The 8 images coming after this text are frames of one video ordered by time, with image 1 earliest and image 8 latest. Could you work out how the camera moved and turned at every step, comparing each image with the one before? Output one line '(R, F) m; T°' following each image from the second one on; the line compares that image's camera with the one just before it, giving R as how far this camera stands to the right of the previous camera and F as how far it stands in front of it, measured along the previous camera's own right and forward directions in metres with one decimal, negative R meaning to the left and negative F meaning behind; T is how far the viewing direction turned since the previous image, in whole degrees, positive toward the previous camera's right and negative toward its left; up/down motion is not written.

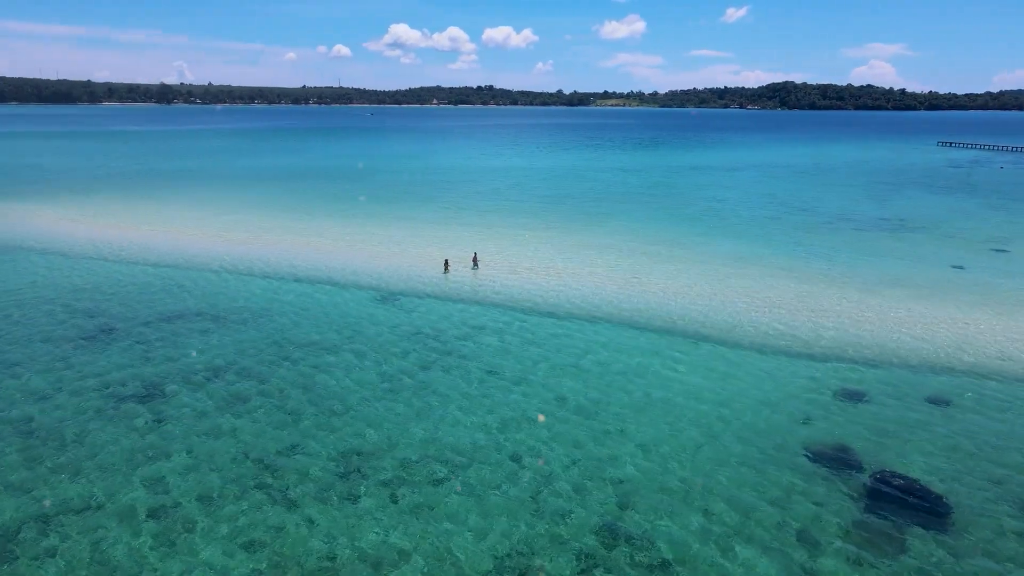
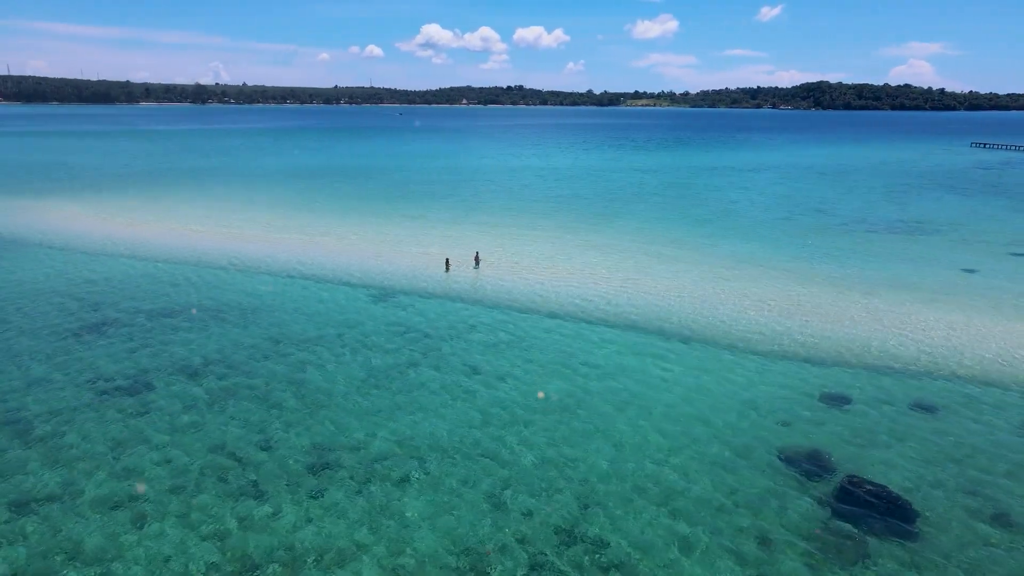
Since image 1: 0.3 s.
(-1.1, +1.4) m; -2°
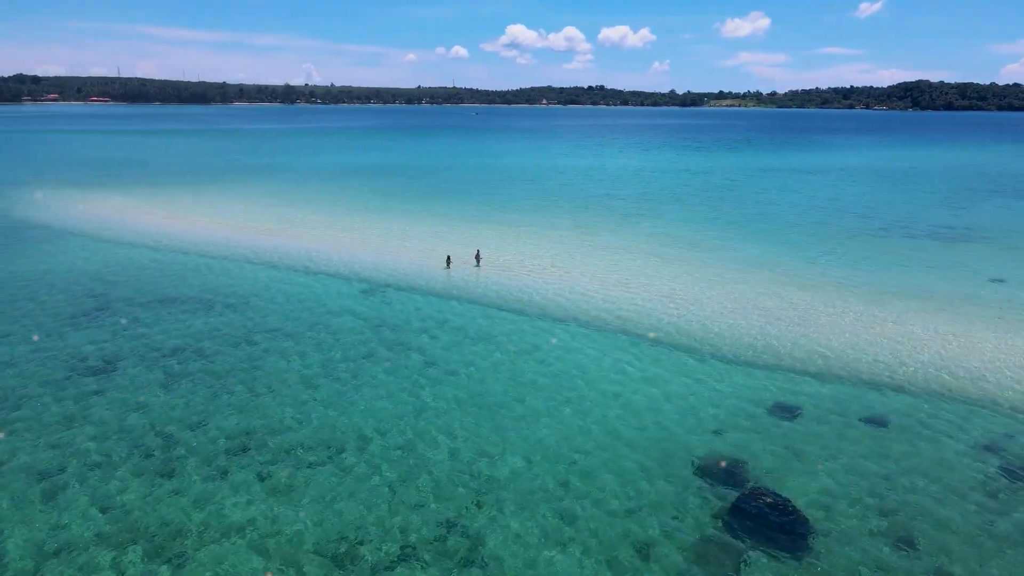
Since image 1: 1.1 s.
(+2.4, -0.1) m; -6°
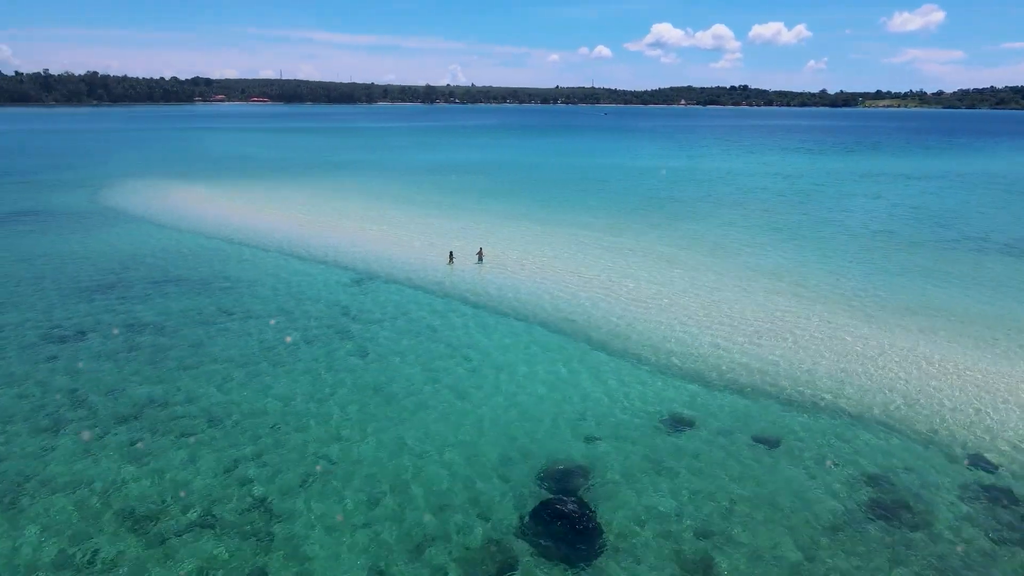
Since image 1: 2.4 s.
(+4.1, +0.2) m; -10°
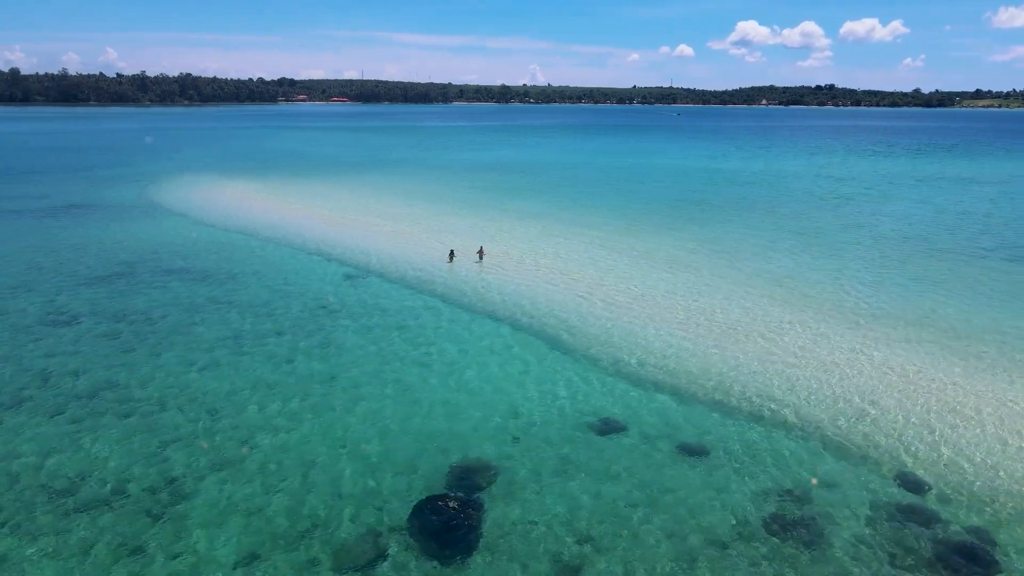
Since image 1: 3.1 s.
(+2.4, +0.1) m; -6°
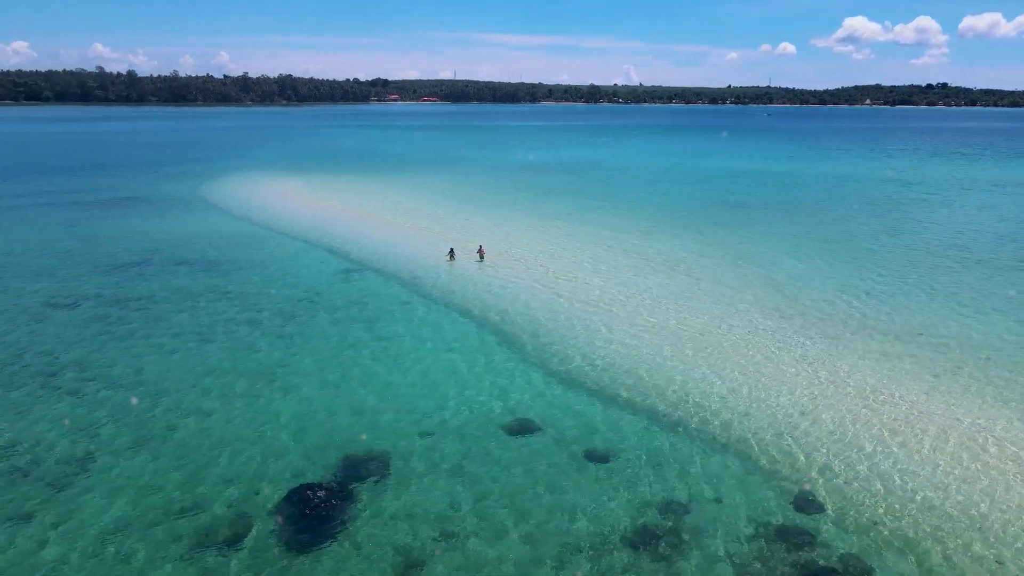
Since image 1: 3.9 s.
(+2.8, +0.1) m; -7°
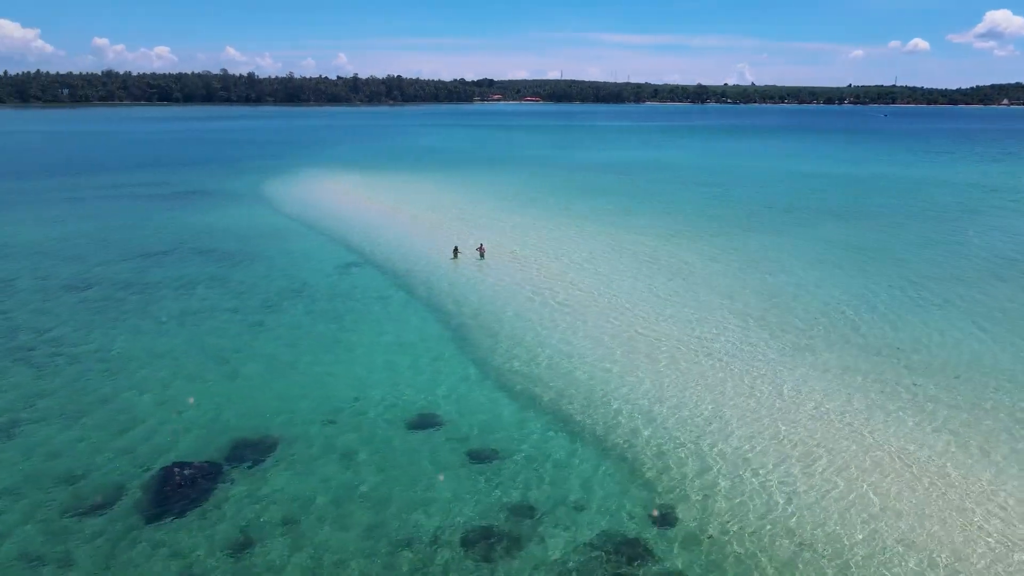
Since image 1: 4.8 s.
(+3.3, +0.2) m; -8°
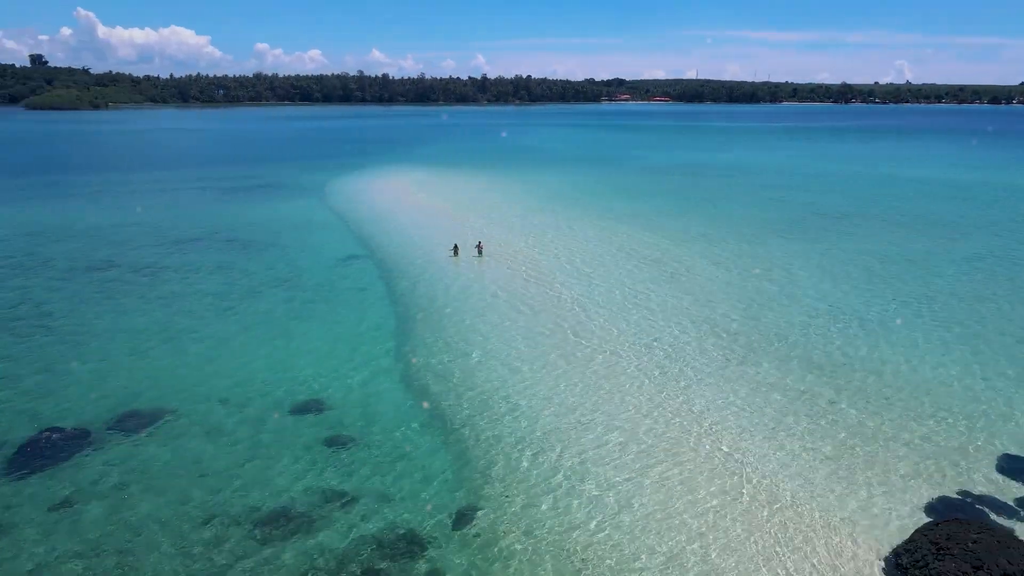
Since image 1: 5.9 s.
(+4.2, +0.3) m; -10°
